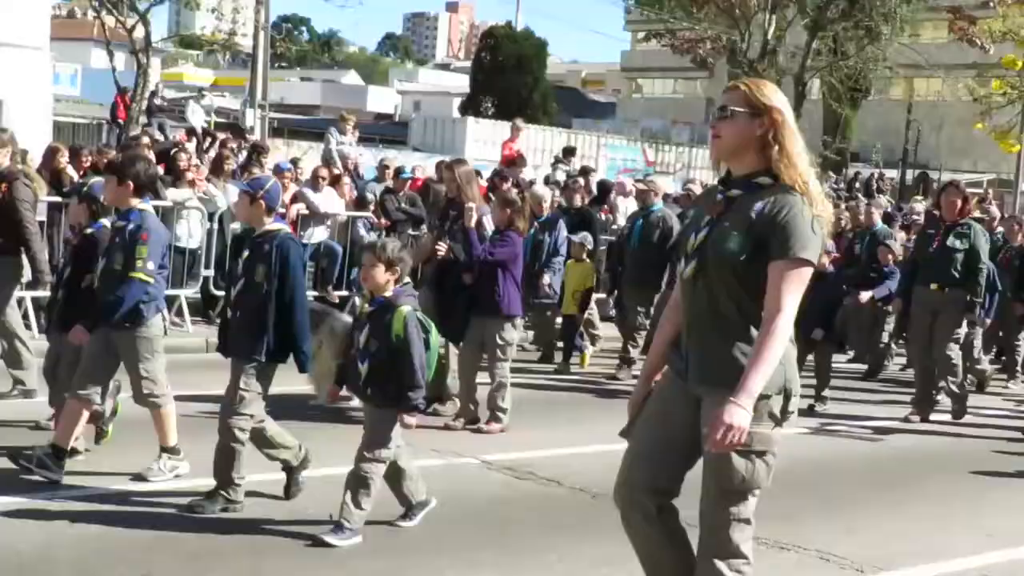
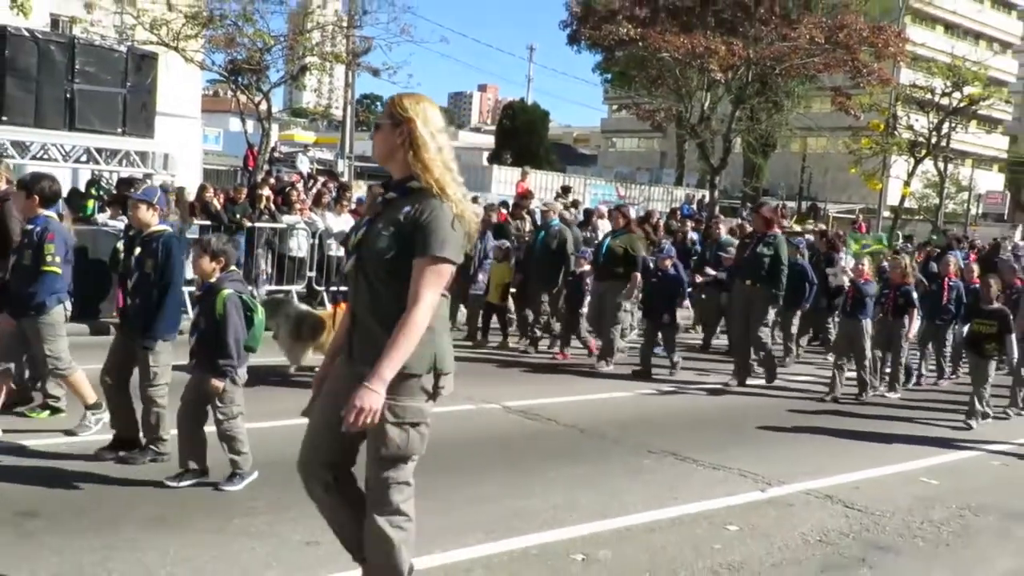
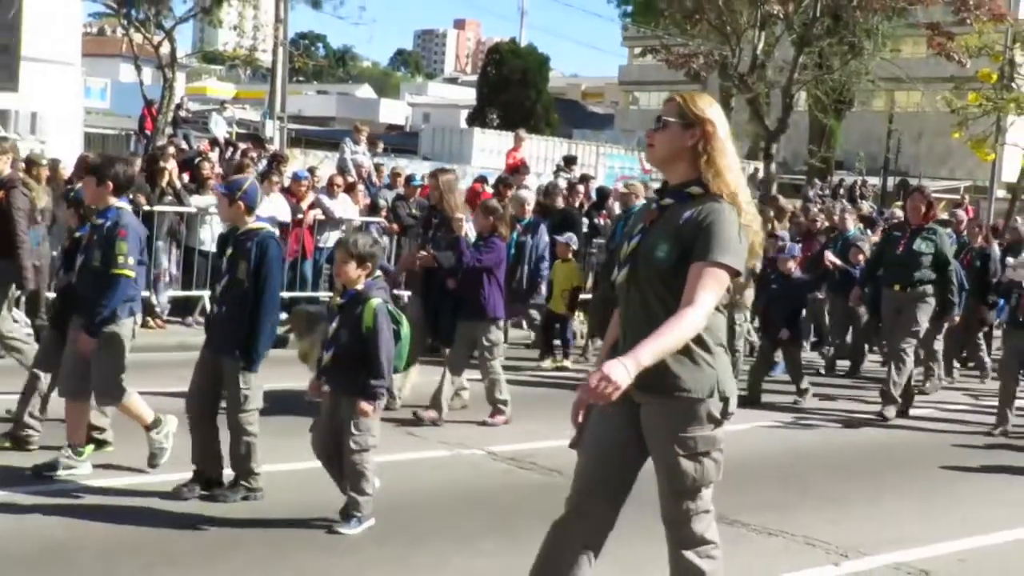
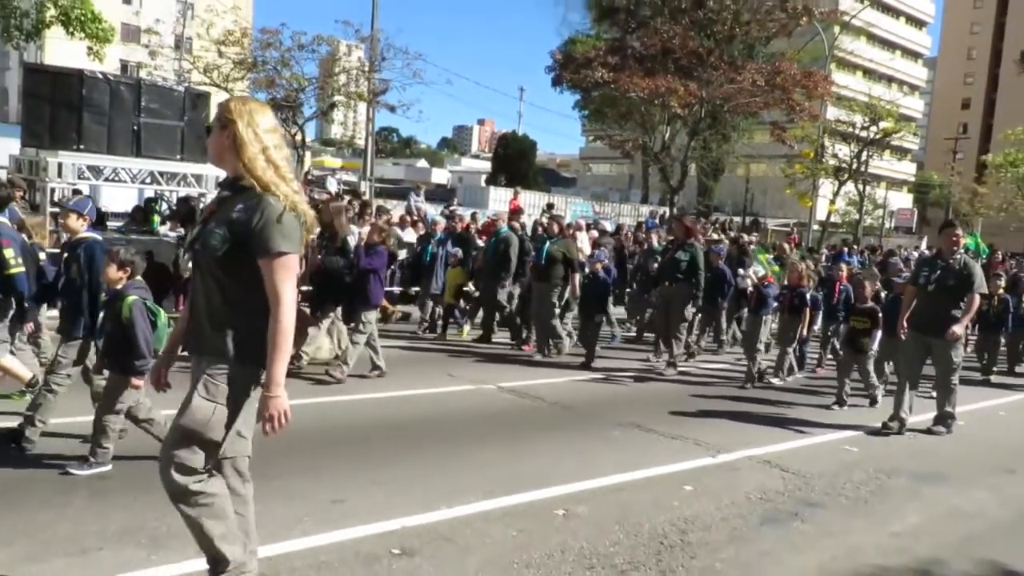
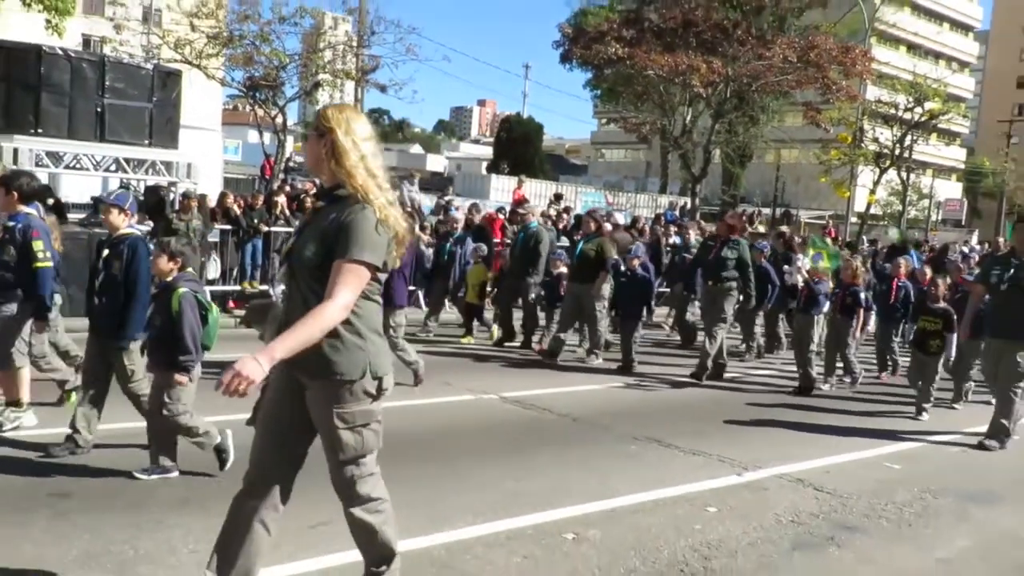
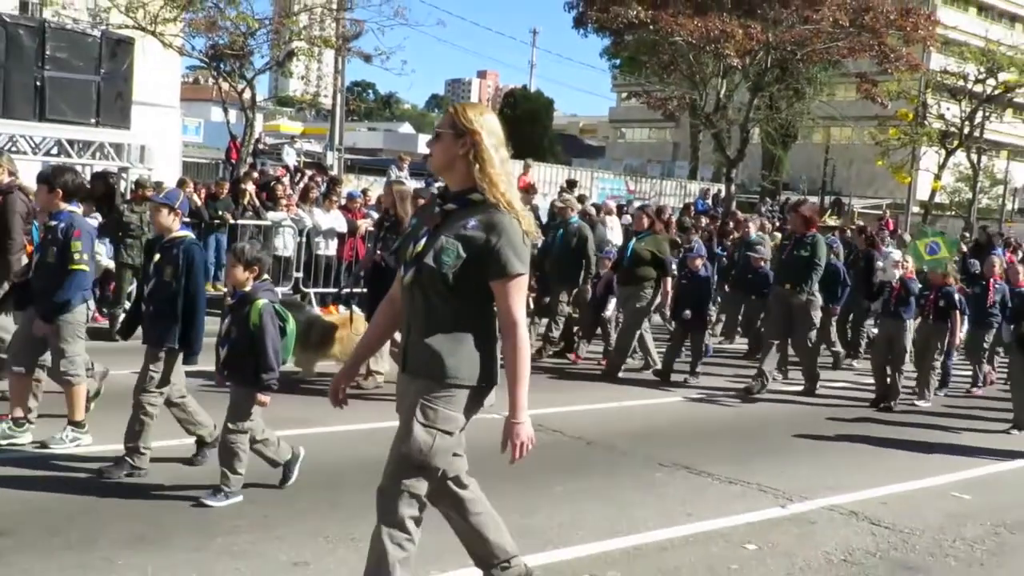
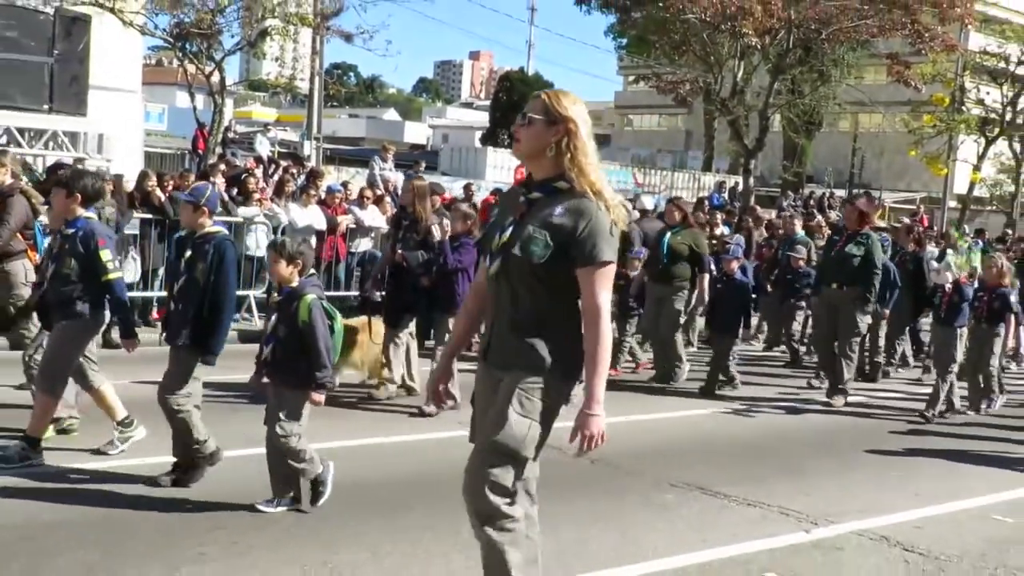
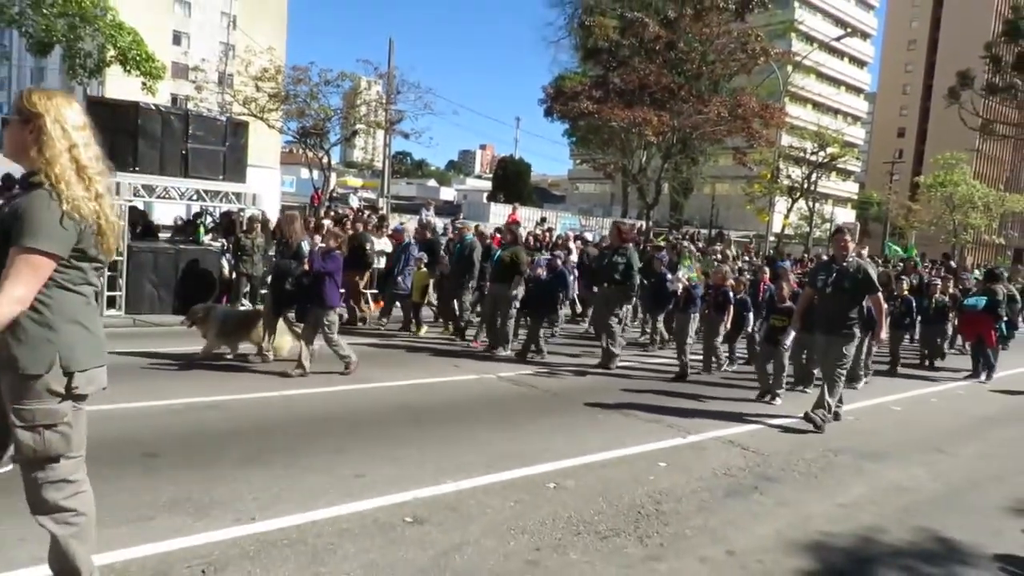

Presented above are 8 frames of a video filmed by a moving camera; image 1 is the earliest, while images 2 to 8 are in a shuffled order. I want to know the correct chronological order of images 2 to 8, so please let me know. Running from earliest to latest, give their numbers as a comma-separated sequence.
3, 7, 6, 2, 5, 4, 8
